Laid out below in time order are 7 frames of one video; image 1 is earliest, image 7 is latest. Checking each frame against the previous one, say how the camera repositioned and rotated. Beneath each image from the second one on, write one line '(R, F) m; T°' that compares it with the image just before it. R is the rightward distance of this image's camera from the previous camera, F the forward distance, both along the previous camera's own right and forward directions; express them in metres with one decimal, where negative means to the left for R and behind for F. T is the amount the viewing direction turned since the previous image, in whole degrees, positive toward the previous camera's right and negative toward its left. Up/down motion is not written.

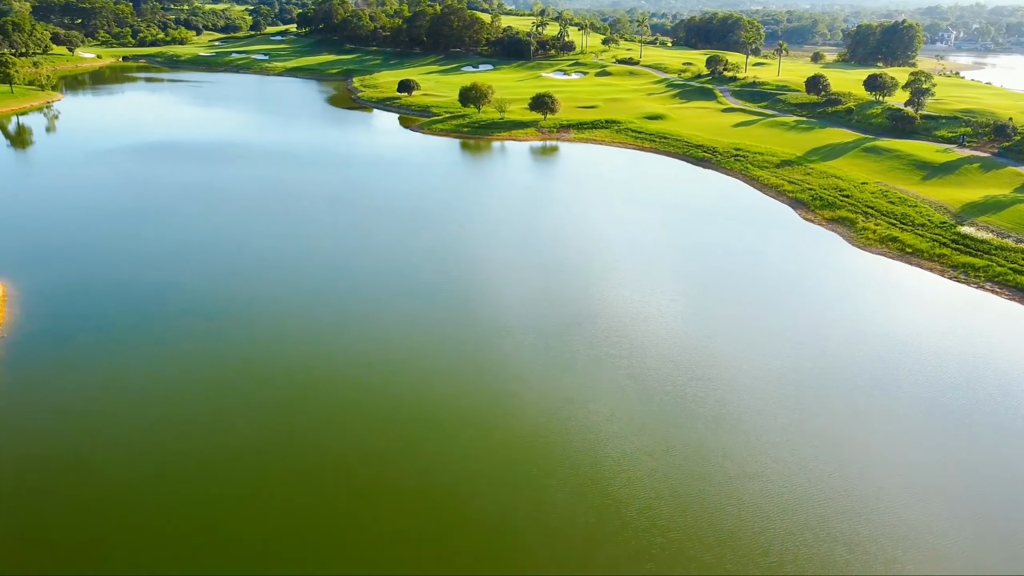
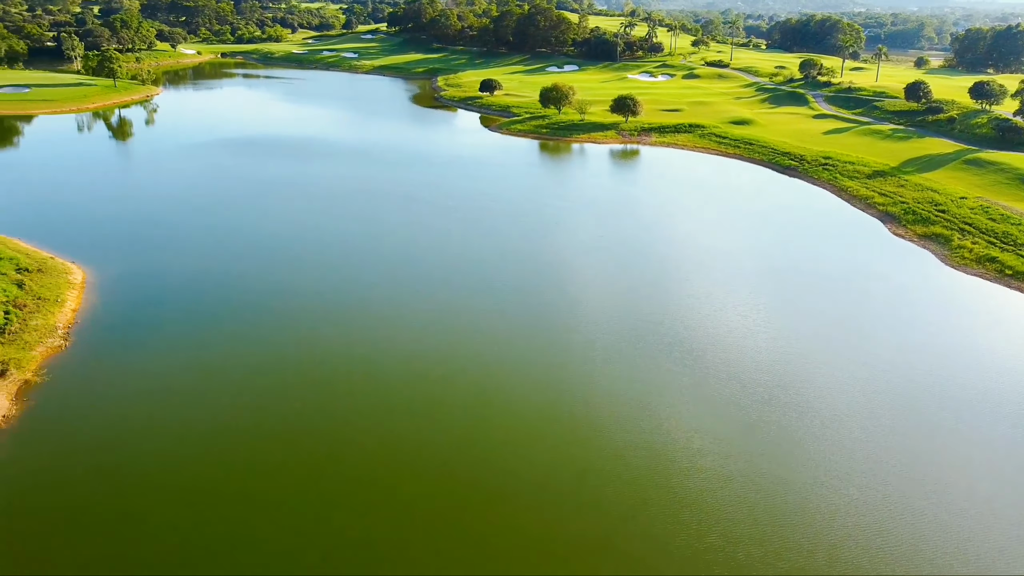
(+0.2, +0.8) m; -6°
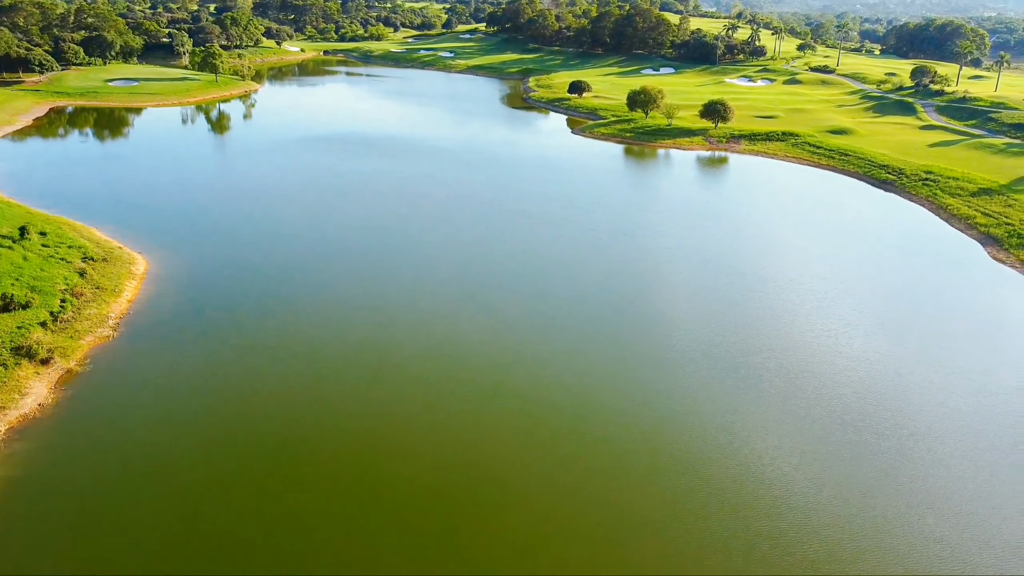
(+0.5, +0.6) m; -7°
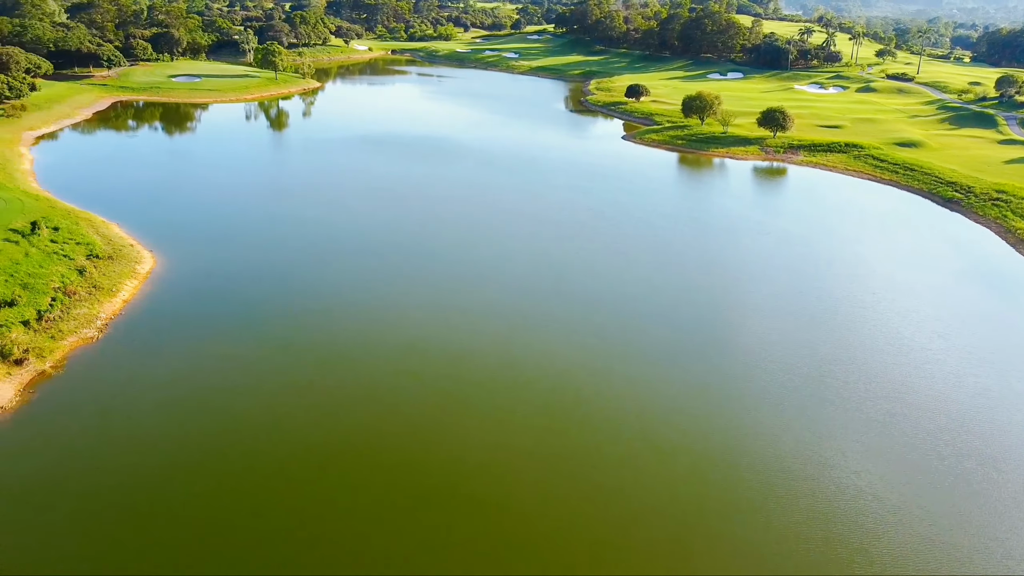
(+0.9, +0.7) m; -5°
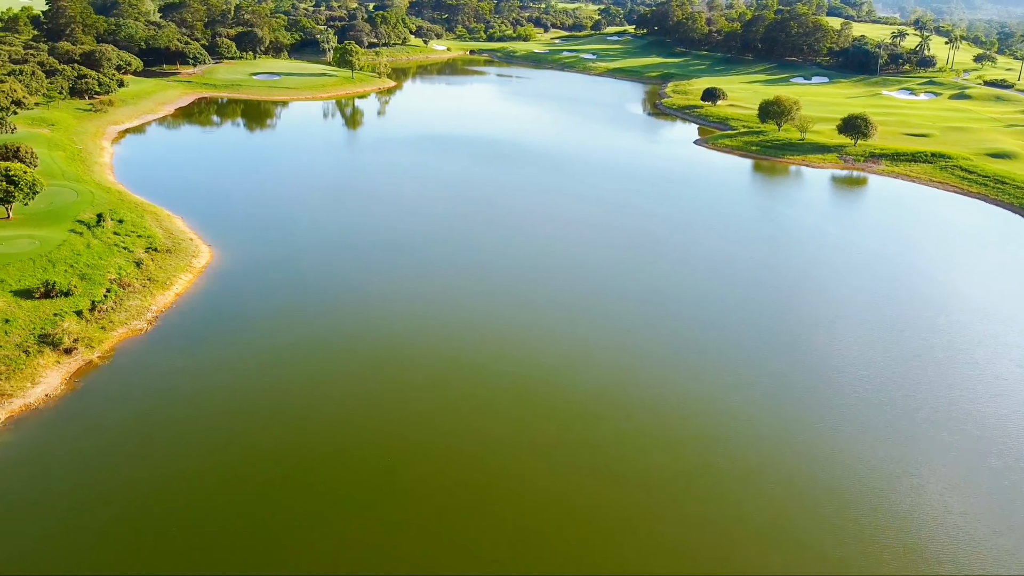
(+0.4, +0.4) m; -6°
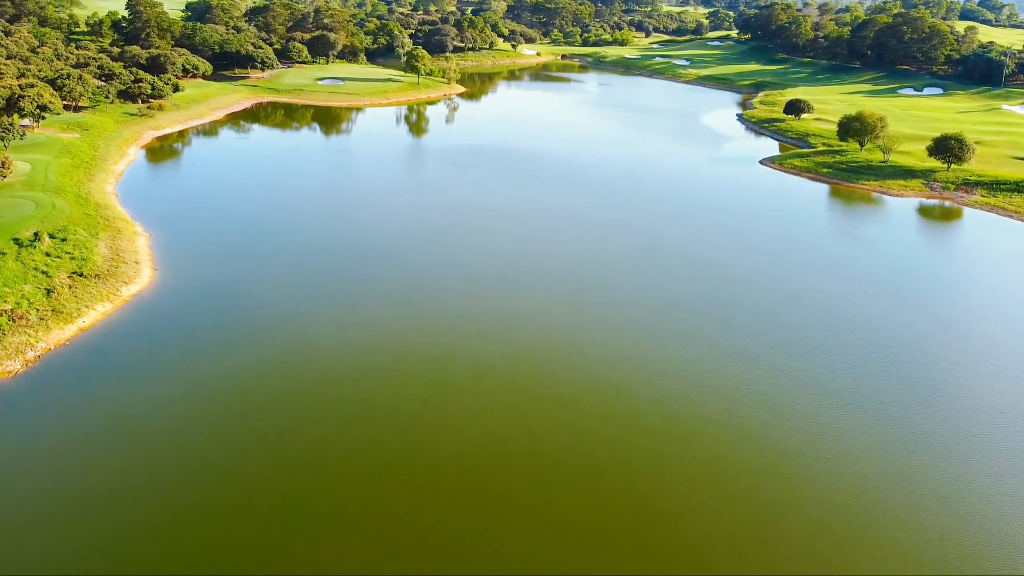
(+2.3, +1.9) m; -8°
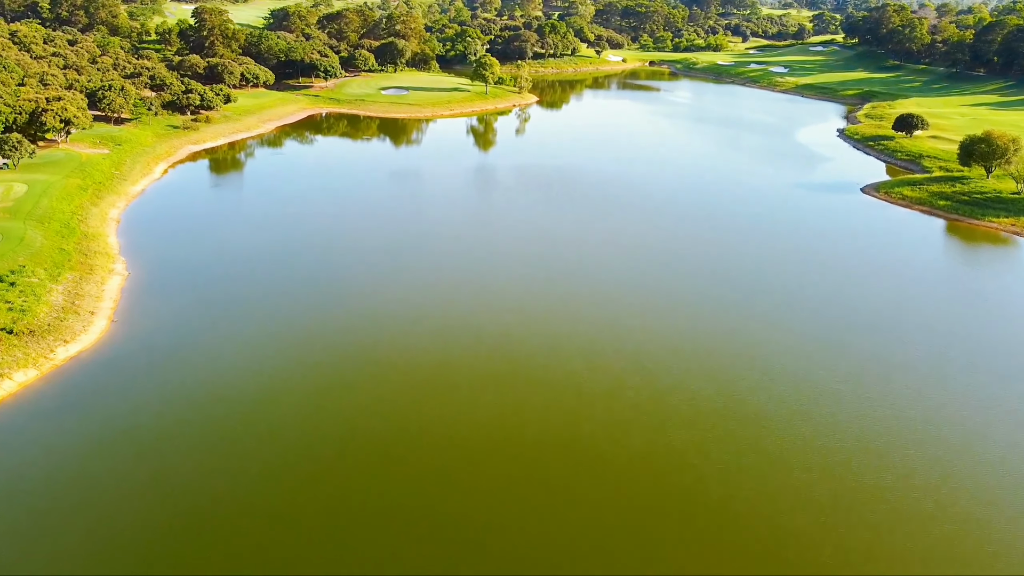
(+1.0, +2.6) m; -7°
